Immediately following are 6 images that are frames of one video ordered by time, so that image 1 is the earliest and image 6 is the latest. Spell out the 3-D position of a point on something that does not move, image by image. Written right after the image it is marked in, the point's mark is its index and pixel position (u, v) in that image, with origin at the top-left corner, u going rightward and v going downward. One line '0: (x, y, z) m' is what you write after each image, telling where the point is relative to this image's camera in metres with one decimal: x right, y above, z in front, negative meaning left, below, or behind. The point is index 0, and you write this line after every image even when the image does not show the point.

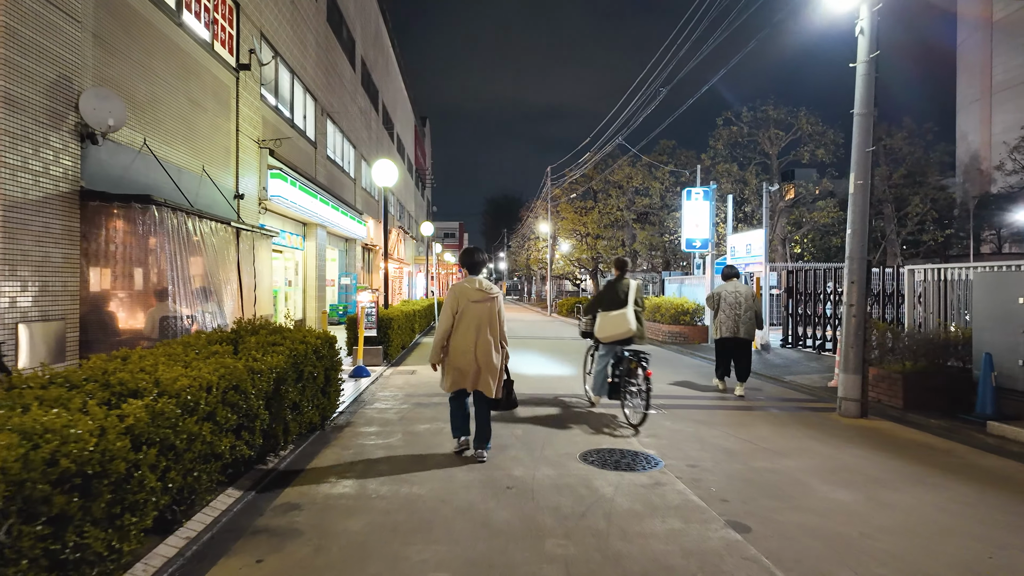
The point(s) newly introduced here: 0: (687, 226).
0: (+4.7, +1.6, +15.9) m
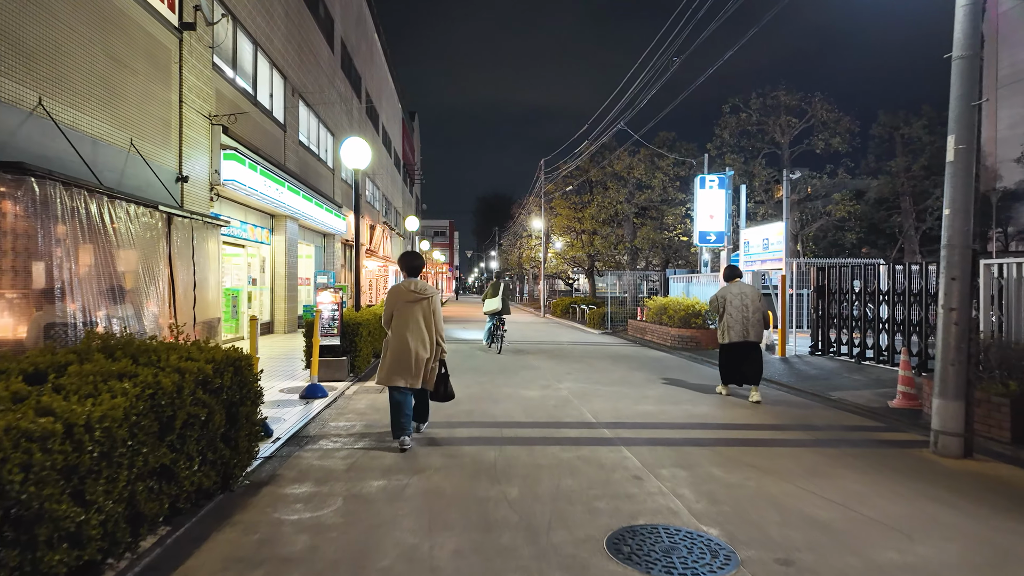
0: (+4.5, +1.7, +14.2) m
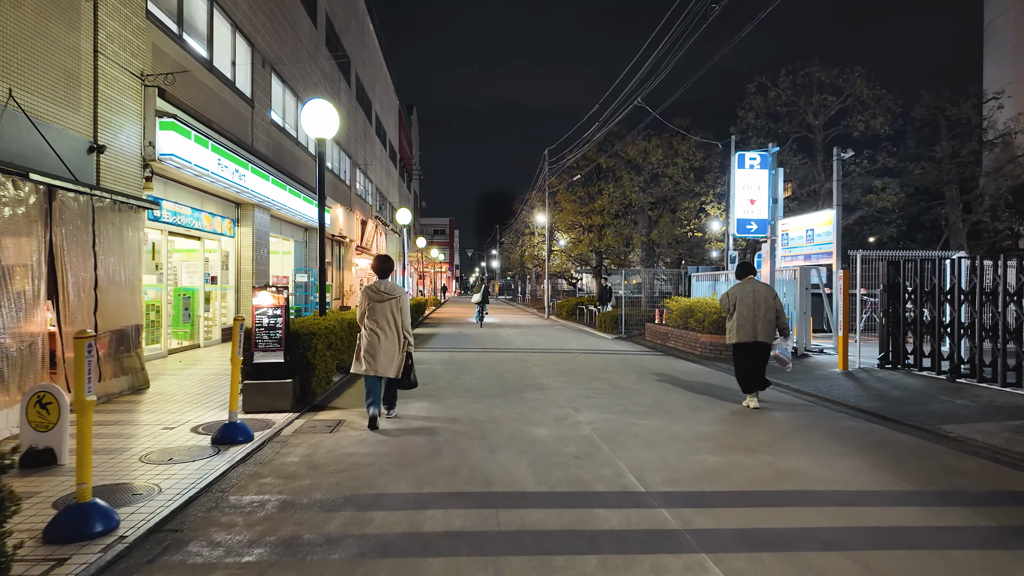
0: (+4.5, +1.7, +11.9) m
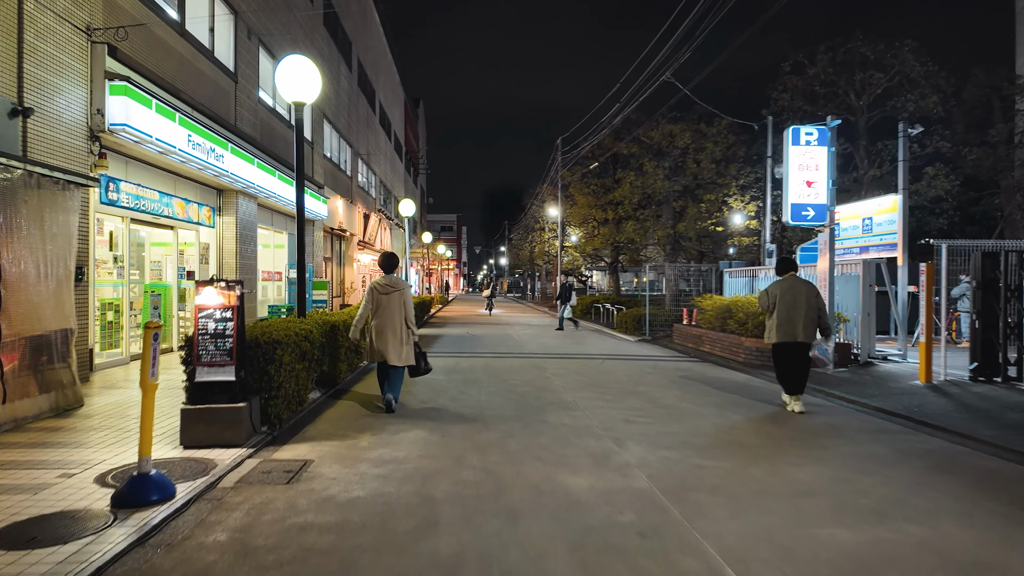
0: (+4.8, +1.7, +10.2) m
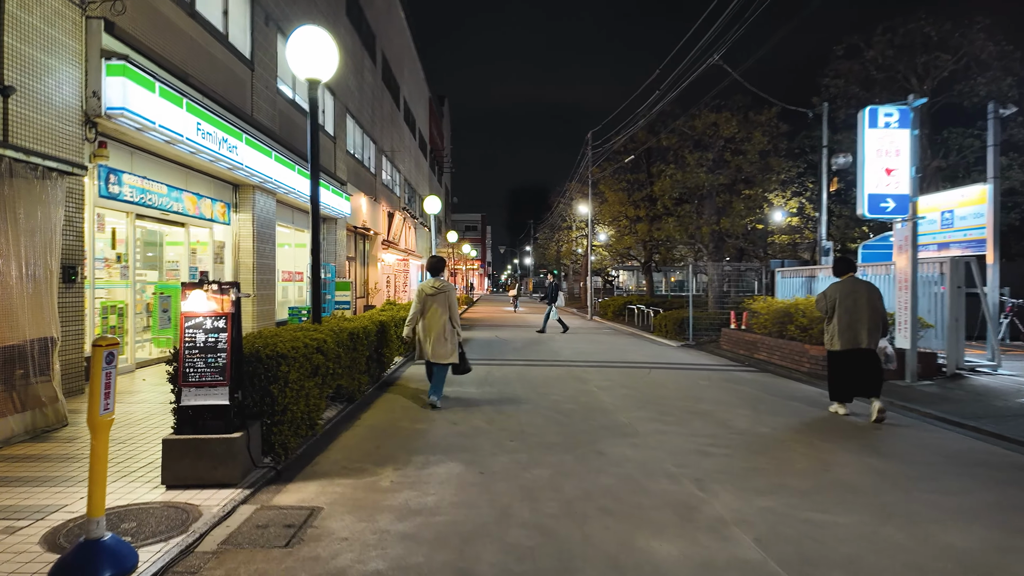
0: (+5.3, +1.7, +9.0) m
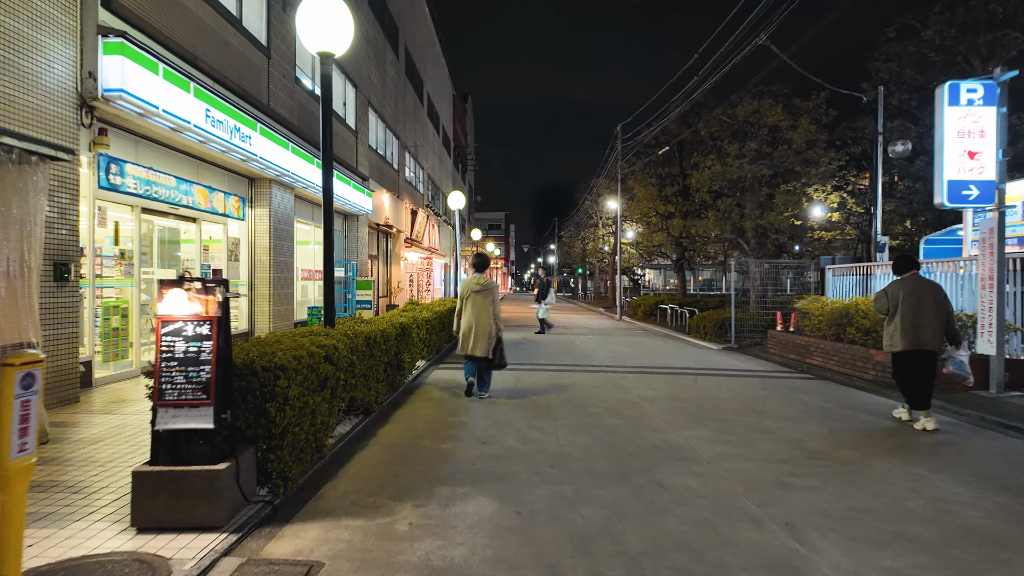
0: (+5.8, +1.7, +7.9) m
